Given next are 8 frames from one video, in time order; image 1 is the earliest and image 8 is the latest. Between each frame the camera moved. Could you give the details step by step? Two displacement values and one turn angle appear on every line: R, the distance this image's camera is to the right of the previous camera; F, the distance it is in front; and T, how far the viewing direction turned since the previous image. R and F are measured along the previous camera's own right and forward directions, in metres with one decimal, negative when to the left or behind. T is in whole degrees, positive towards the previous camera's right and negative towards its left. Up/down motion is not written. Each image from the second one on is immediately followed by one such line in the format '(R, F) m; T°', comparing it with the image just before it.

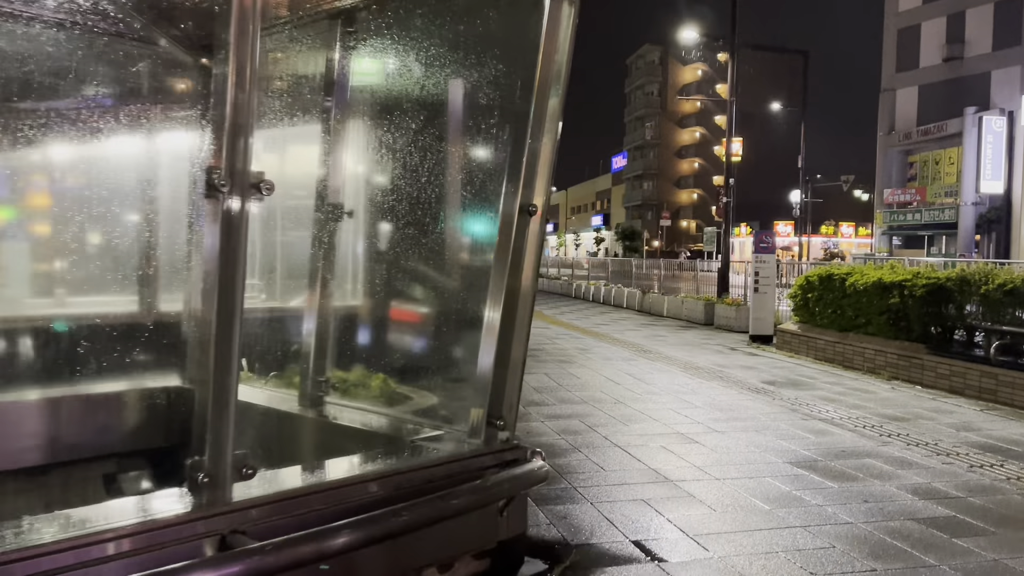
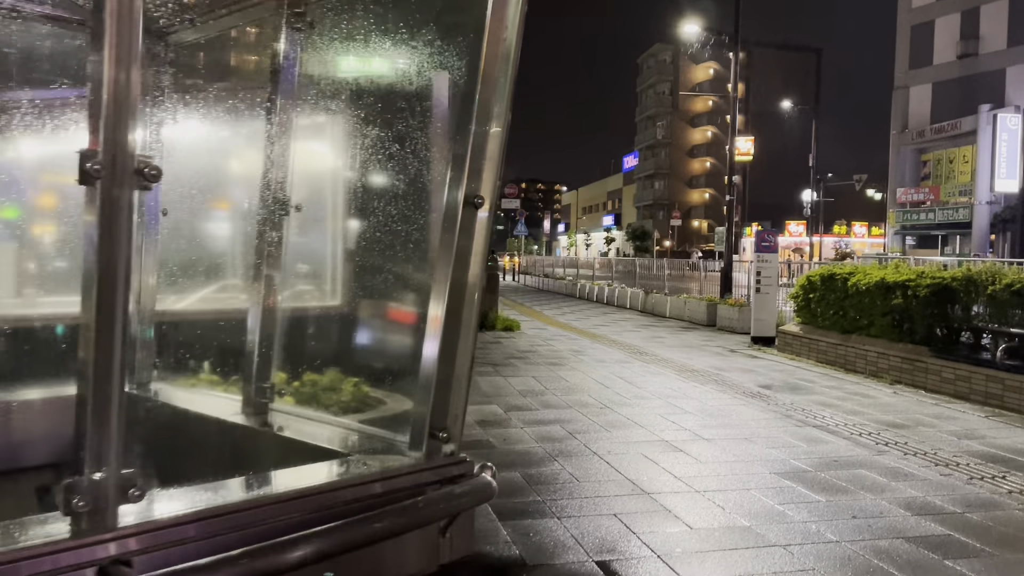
(+0.3, +0.3) m; -1°
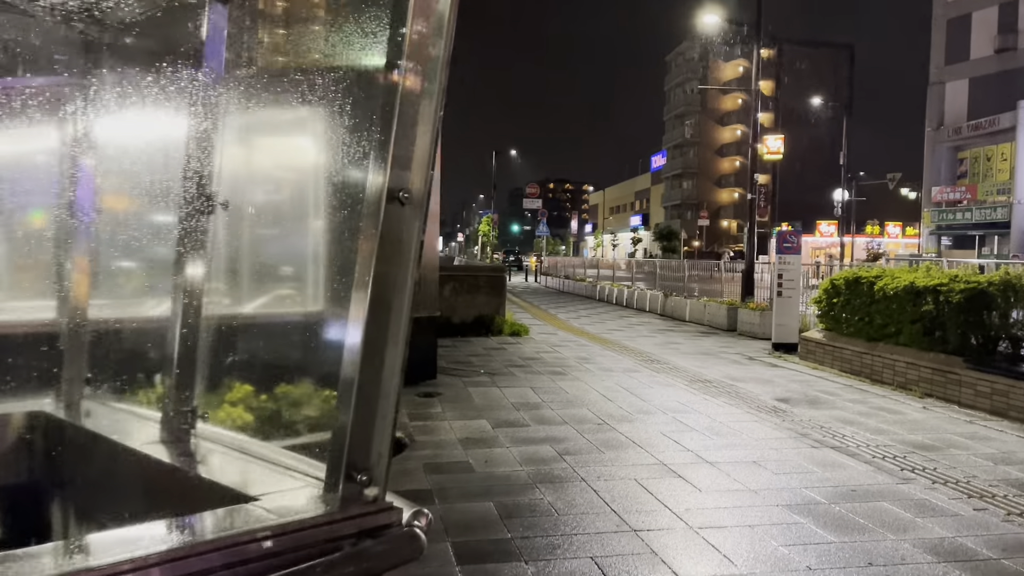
(+0.3, +0.6) m; -2°
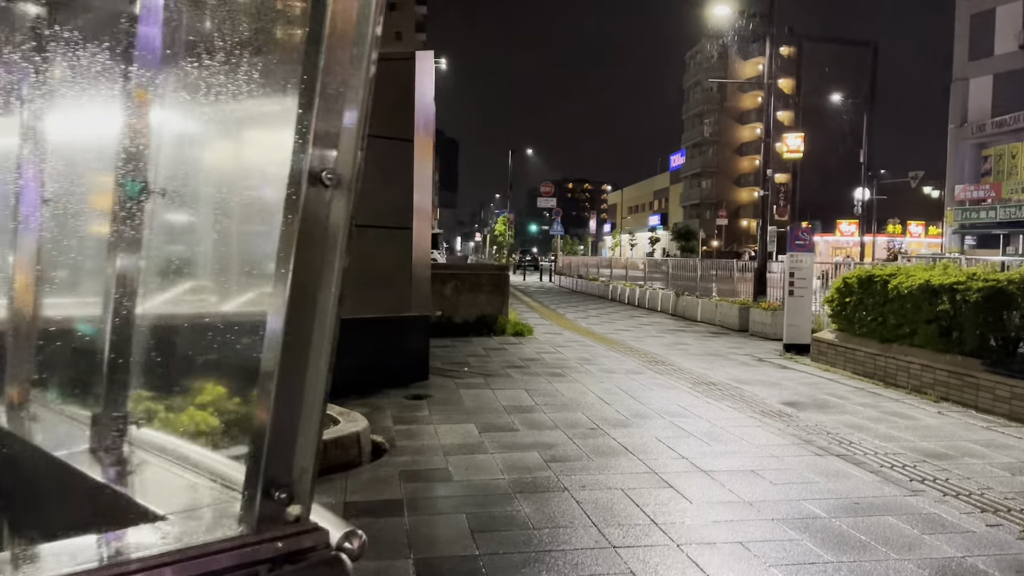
(+0.2, +0.3) m; -1°
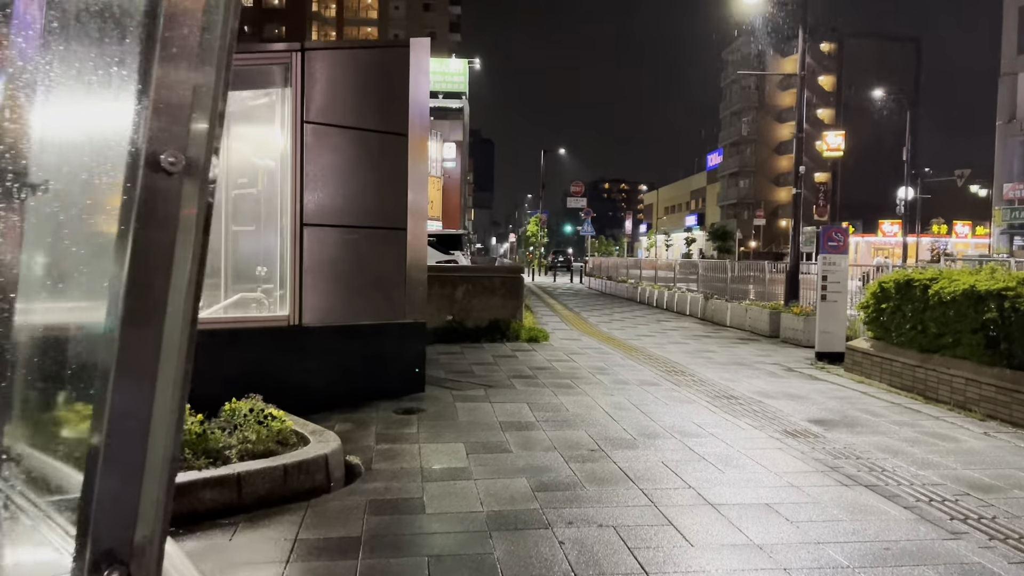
(+0.3, +0.6) m; -2°
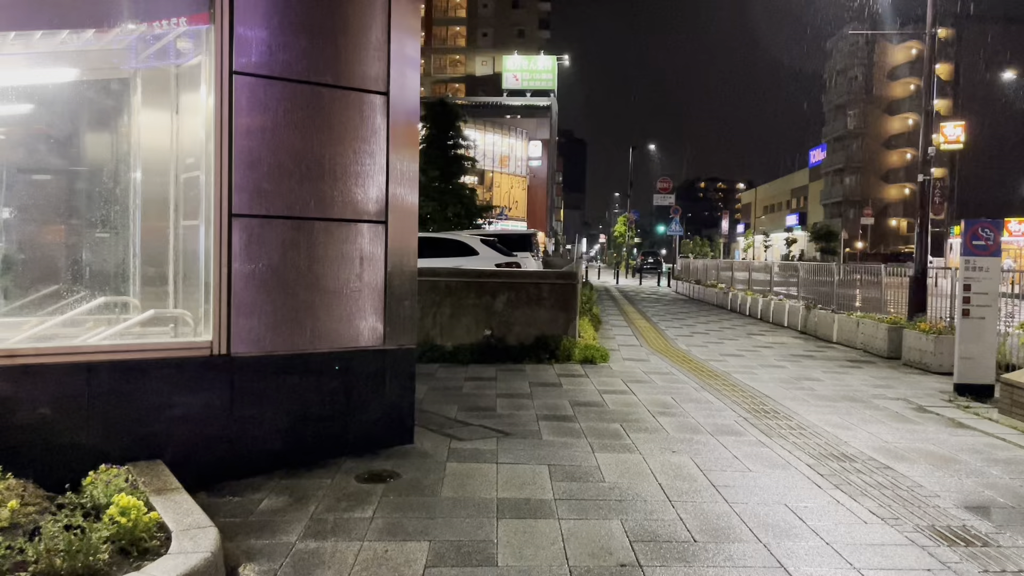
(+0.5, +2.2) m; -6°
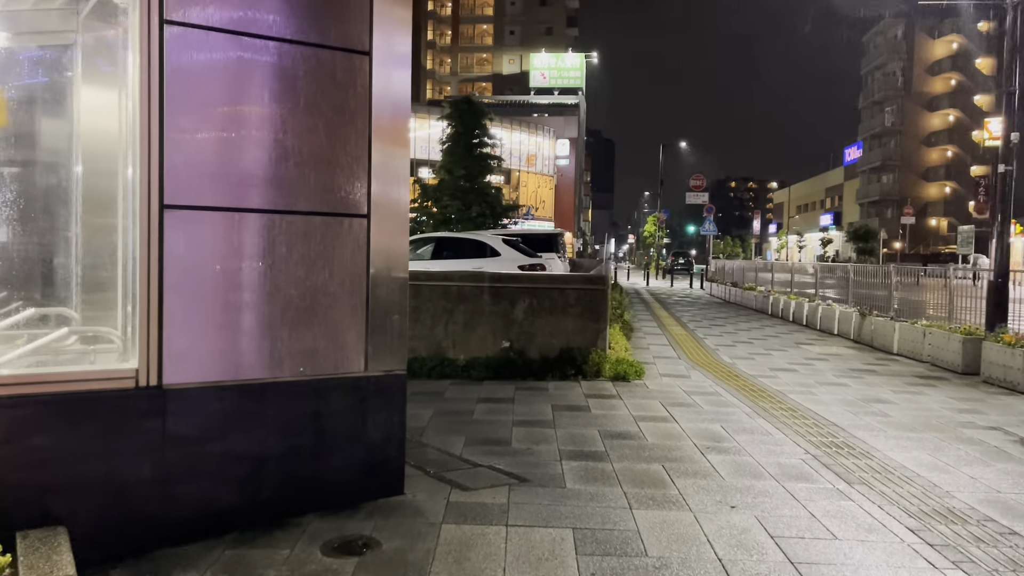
(+0.1, +1.2) m; -2°
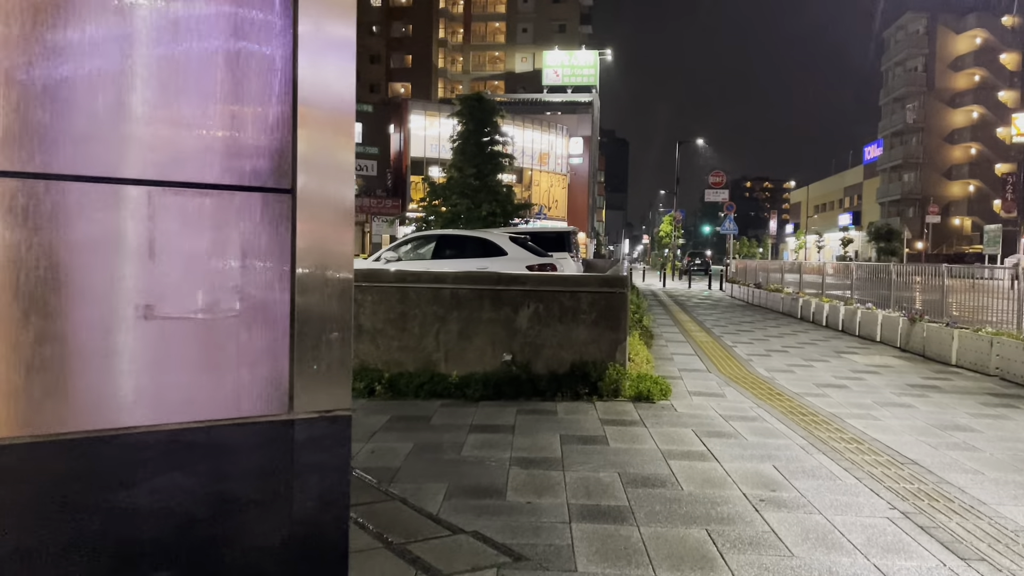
(+0.1, +1.4) m; -1°
